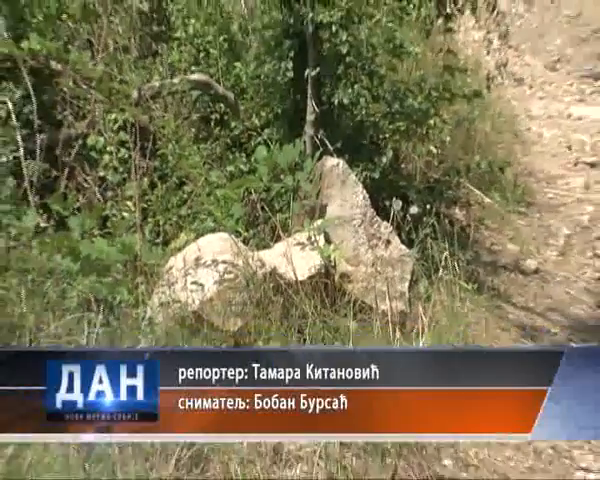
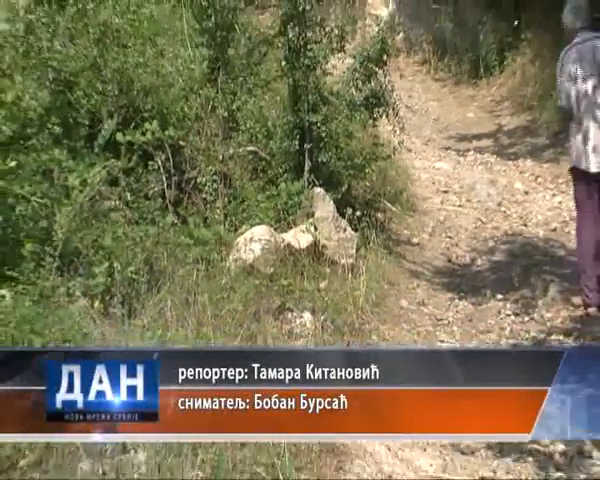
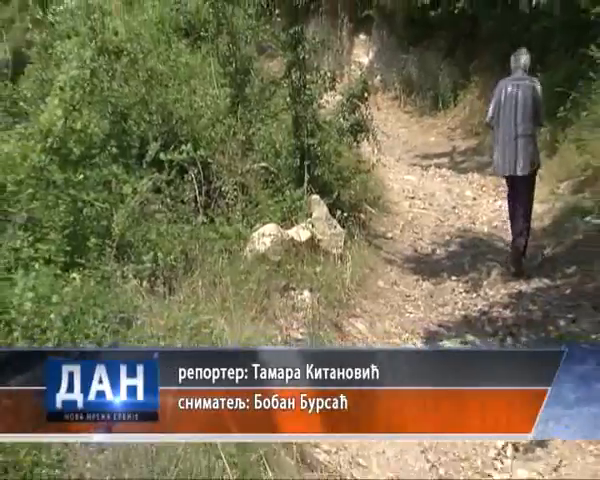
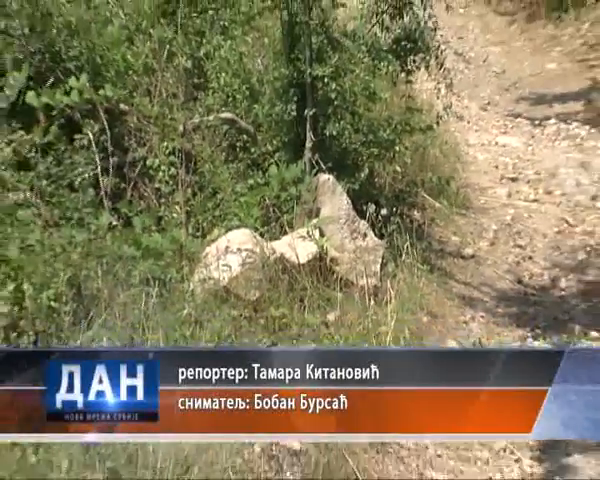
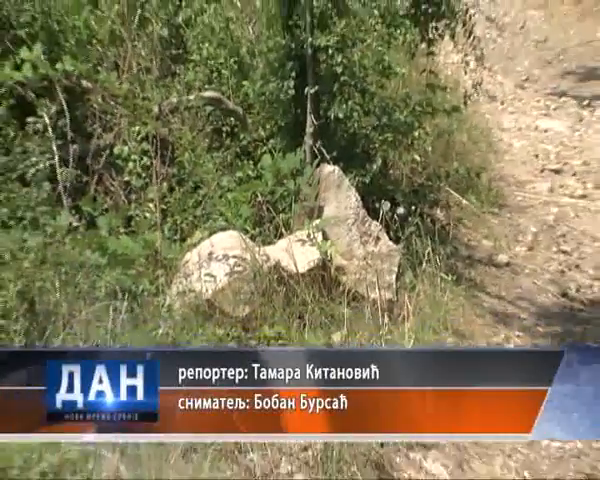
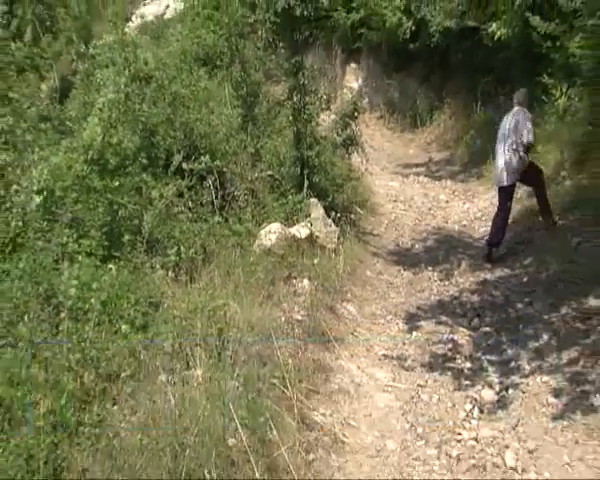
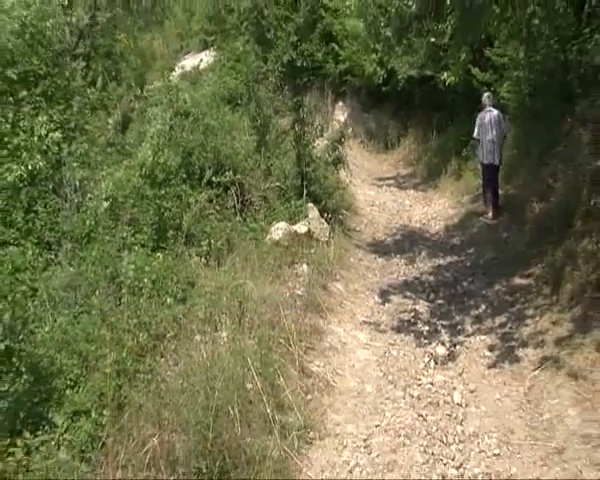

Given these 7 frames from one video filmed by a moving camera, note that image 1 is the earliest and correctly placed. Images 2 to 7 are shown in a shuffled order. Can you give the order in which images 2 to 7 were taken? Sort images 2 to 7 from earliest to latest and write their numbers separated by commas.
5, 4, 2, 3, 6, 7
